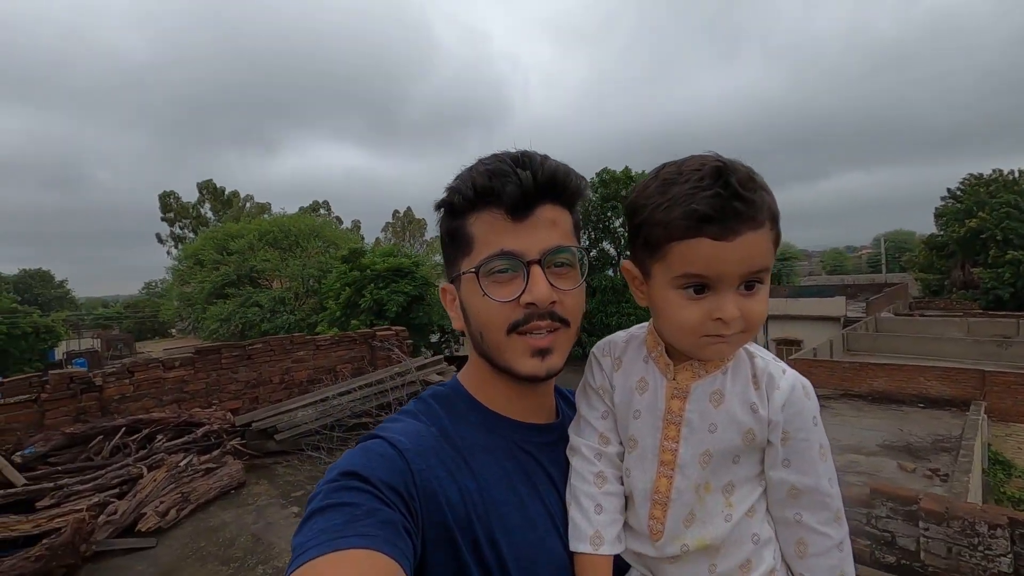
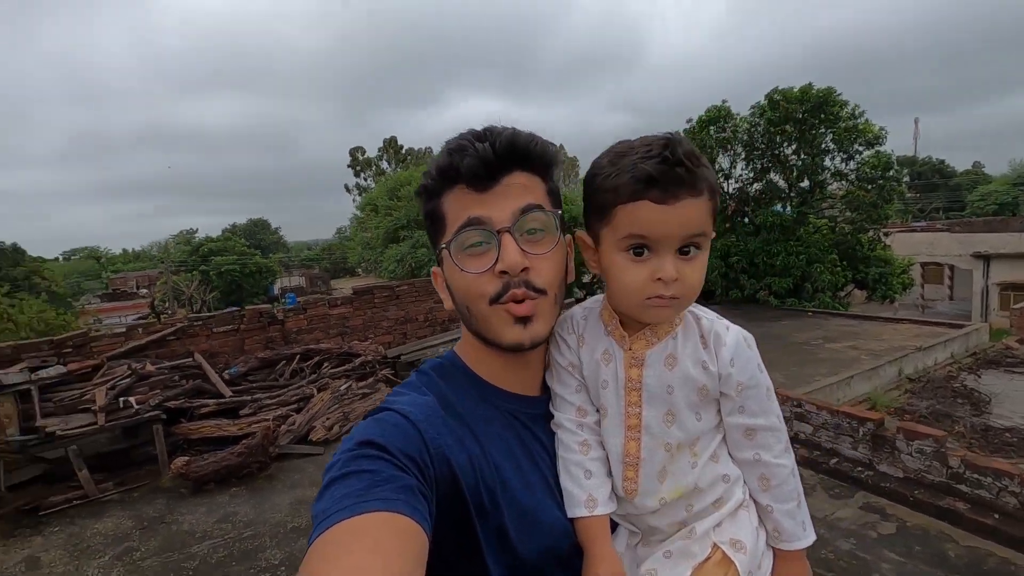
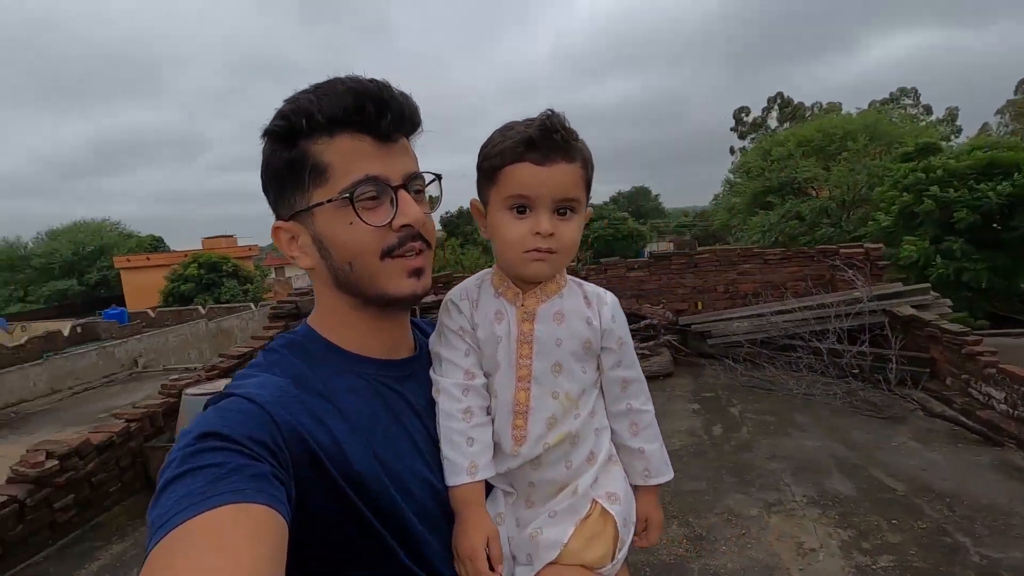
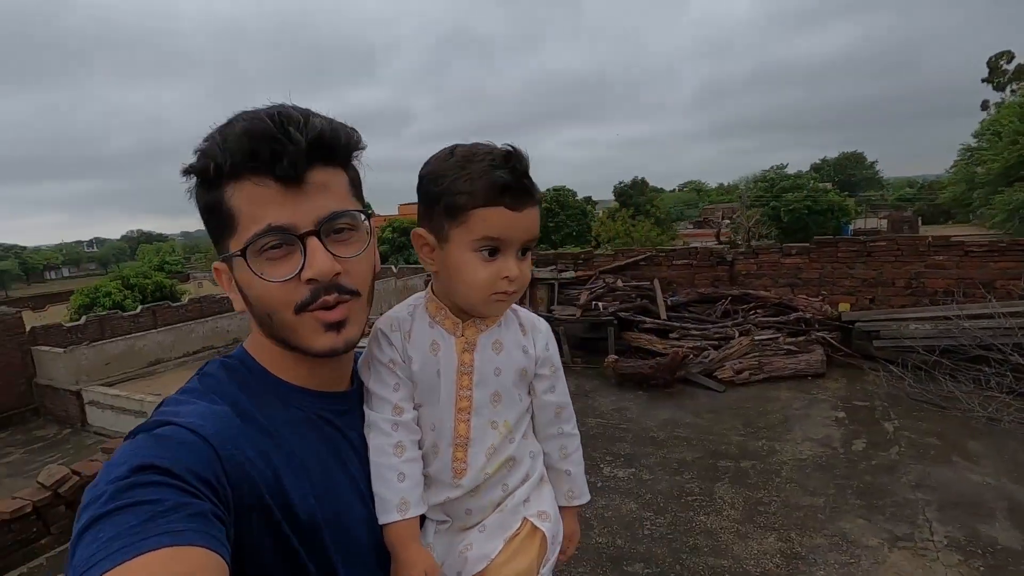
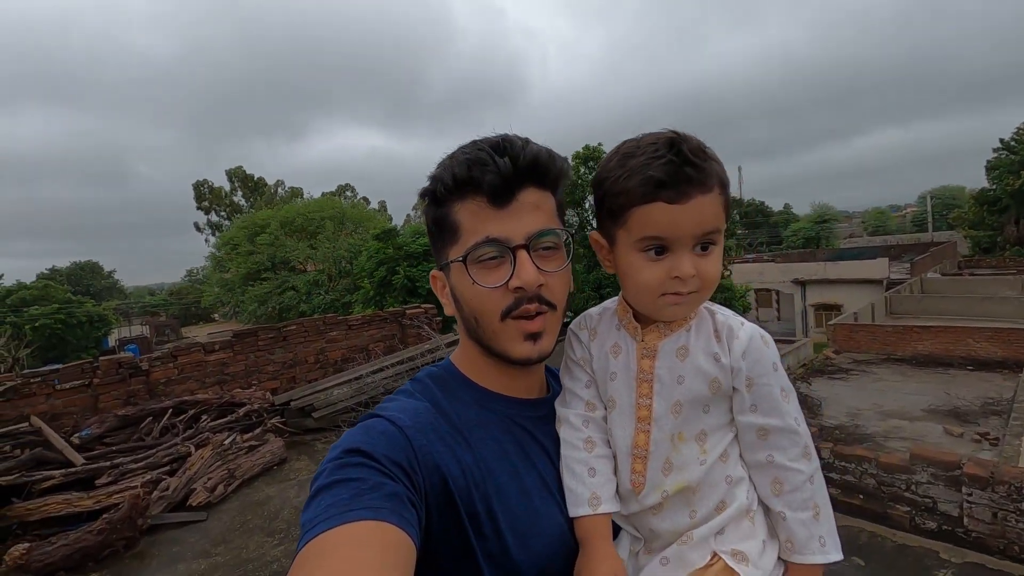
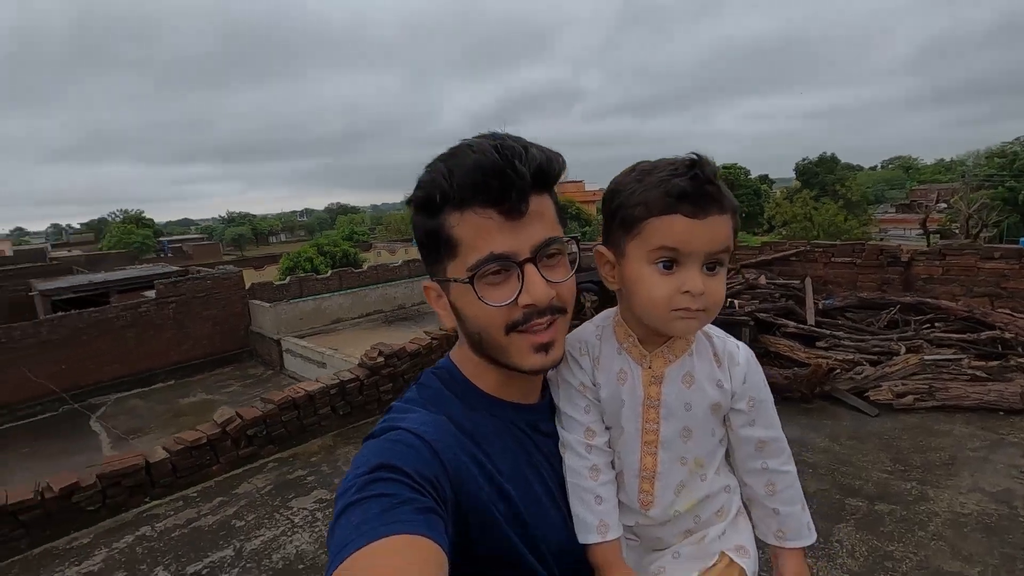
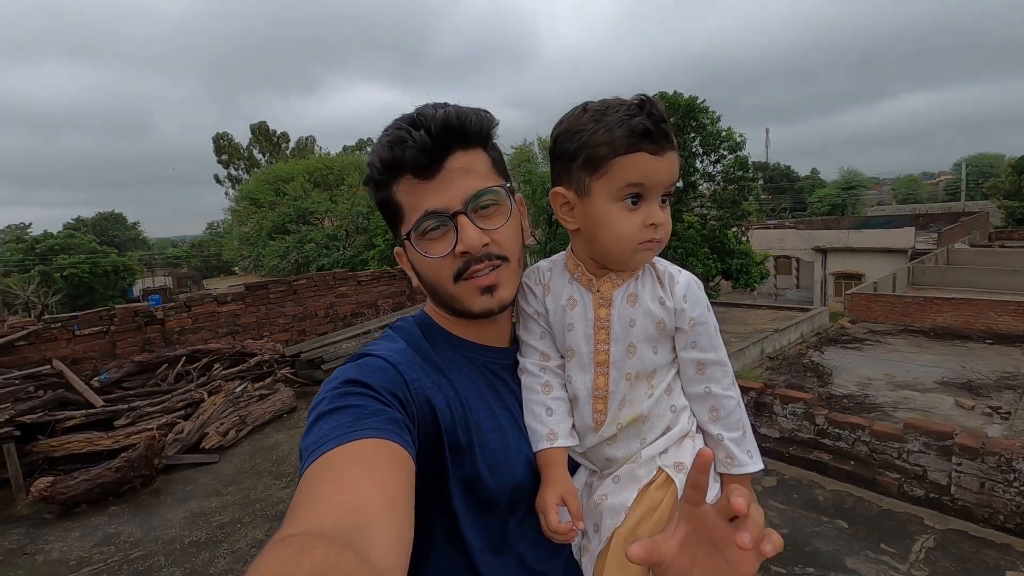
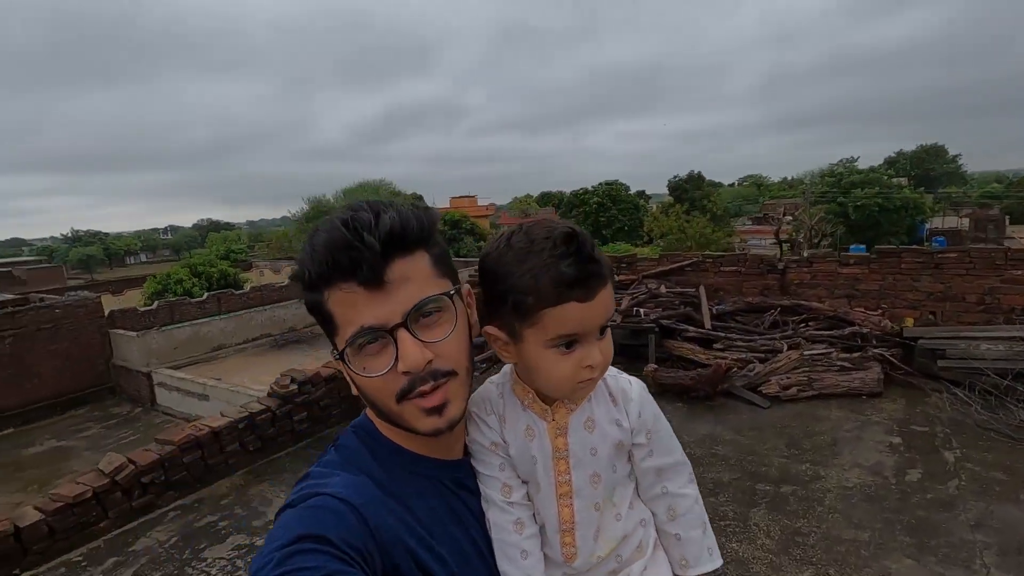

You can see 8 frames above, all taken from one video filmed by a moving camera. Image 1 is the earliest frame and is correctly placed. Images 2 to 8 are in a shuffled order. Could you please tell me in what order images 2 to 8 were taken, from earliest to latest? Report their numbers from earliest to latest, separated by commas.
5, 7, 2, 3, 4, 8, 6
